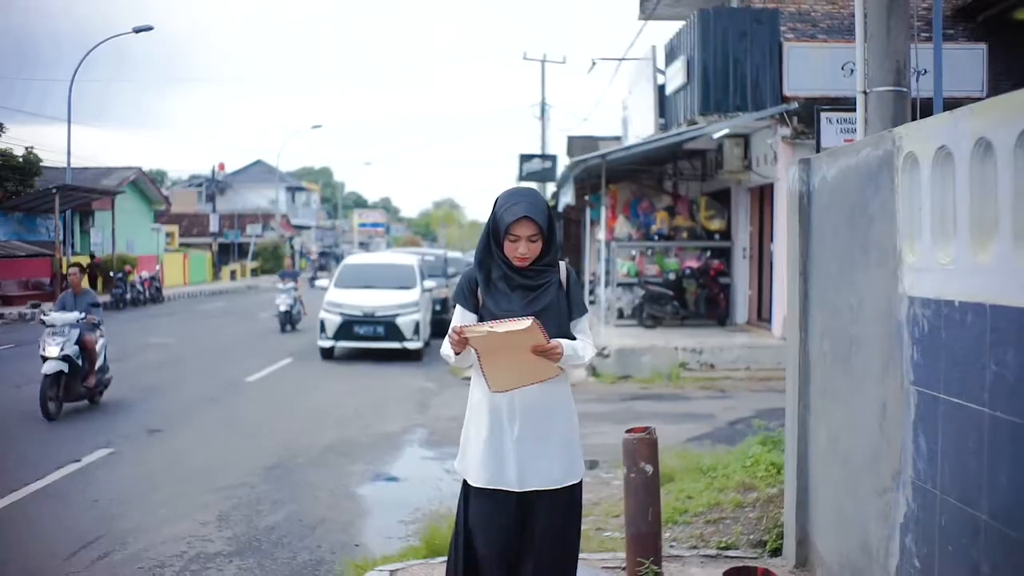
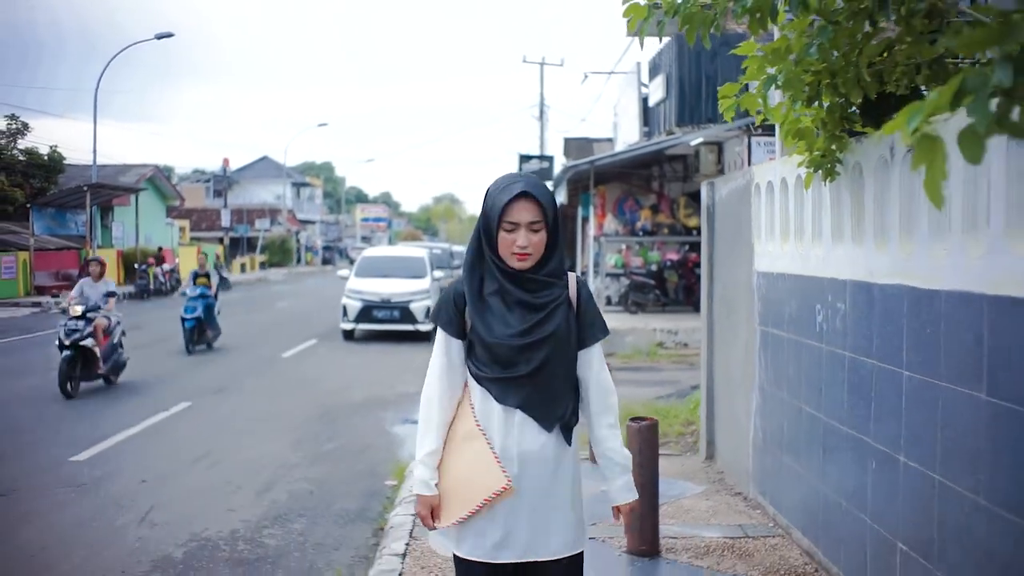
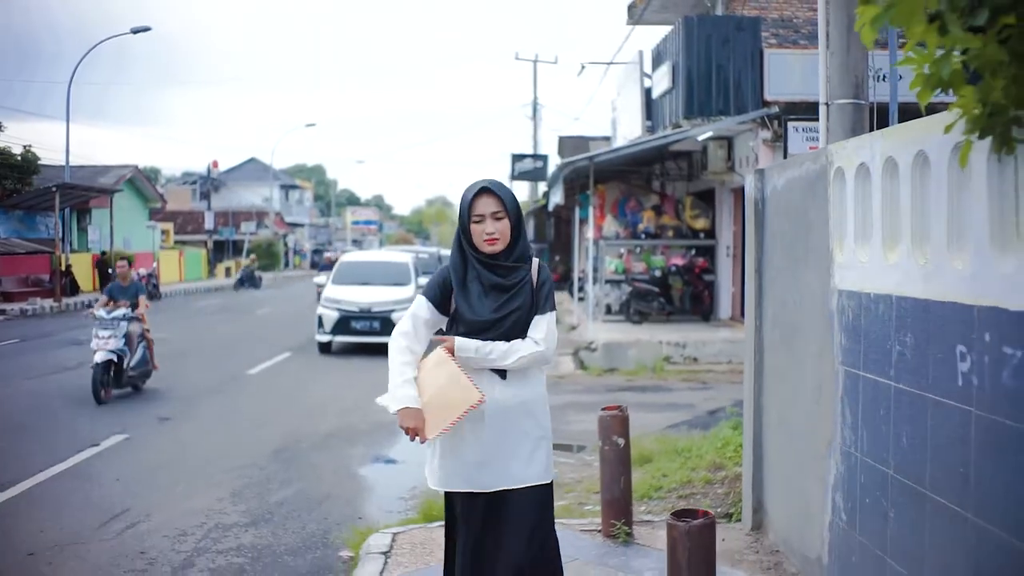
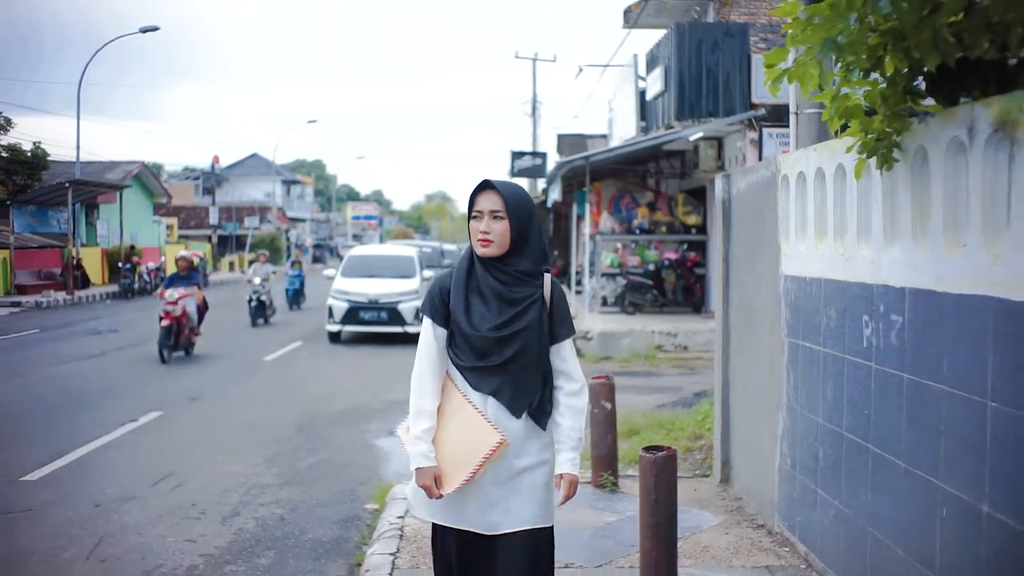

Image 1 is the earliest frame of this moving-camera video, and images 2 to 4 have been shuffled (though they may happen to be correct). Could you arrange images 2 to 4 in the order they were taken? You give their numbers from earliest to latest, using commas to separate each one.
3, 4, 2
